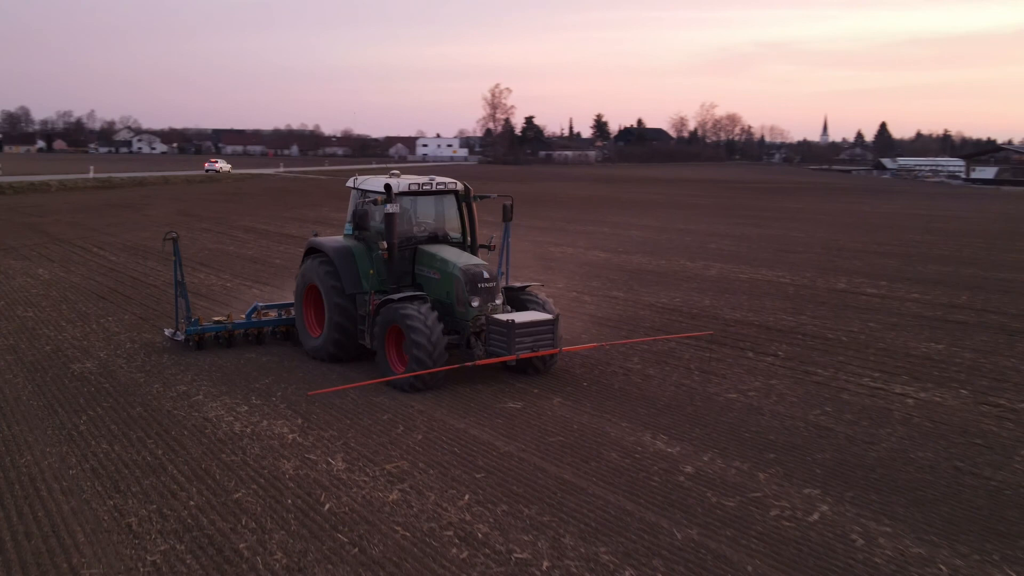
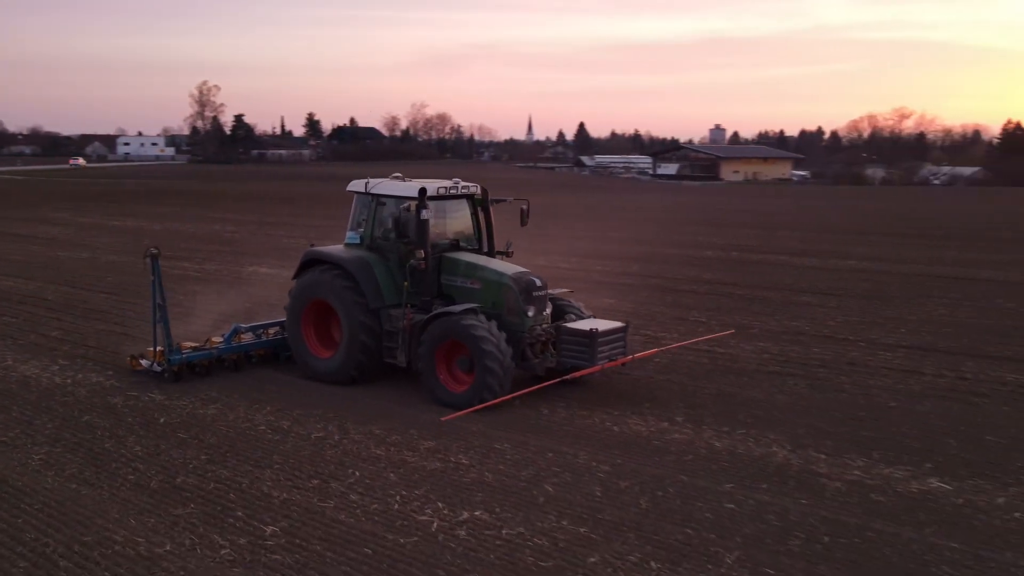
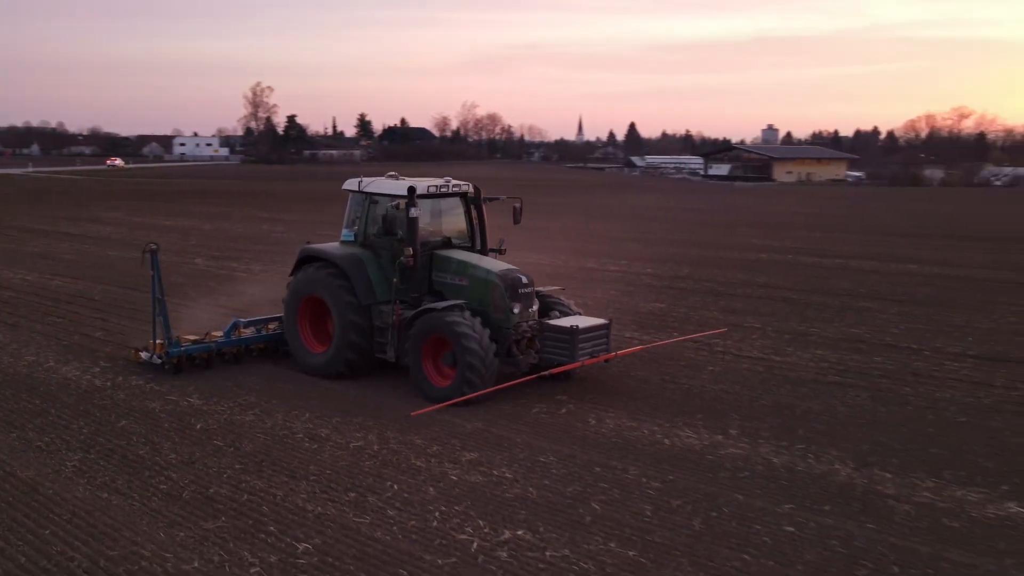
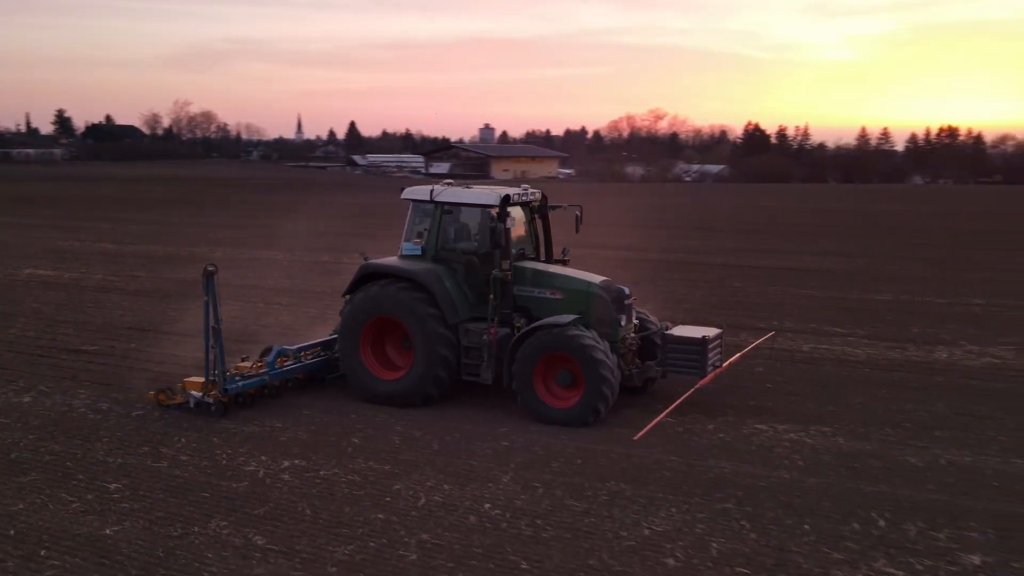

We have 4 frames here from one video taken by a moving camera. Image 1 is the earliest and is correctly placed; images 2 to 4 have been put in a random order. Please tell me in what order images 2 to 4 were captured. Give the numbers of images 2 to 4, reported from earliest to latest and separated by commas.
3, 2, 4
